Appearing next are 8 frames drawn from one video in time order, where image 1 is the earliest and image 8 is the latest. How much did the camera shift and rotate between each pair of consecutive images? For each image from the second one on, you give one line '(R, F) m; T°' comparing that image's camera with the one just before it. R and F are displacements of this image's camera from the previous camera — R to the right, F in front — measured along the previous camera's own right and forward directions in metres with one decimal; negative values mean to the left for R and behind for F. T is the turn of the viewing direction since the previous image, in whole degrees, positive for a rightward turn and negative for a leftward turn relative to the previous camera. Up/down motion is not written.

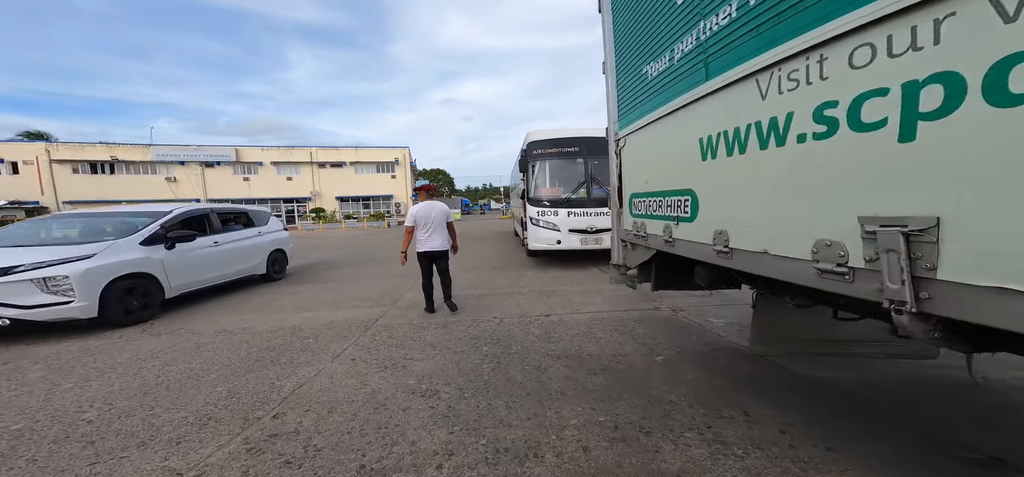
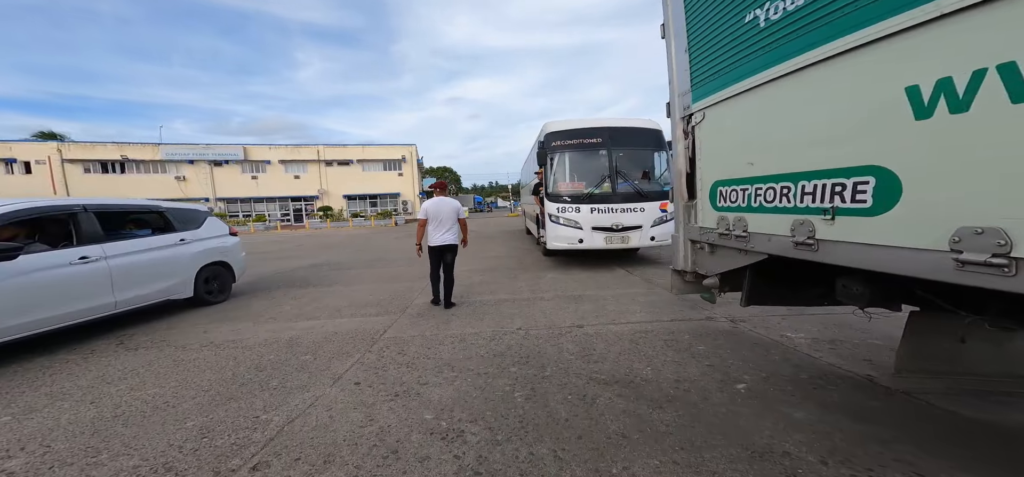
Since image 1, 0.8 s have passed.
(-0.2, +0.7) m; -1°
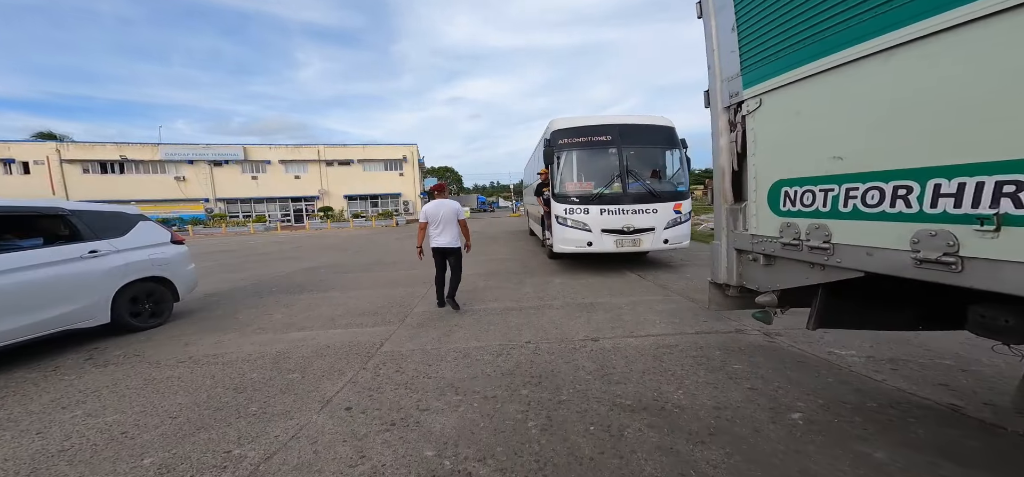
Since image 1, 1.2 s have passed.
(-0.1, +0.4) m; 0°
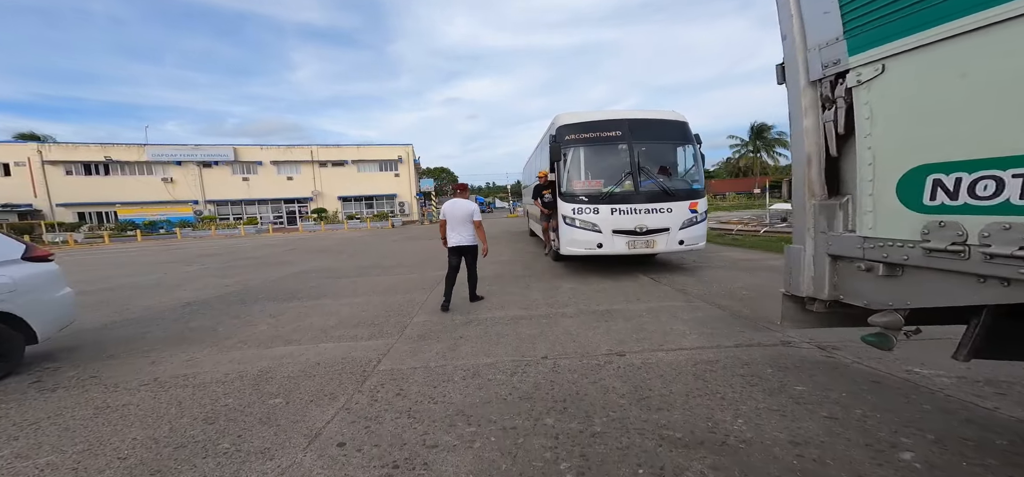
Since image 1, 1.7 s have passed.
(-0.2, +0.5) m; +1°
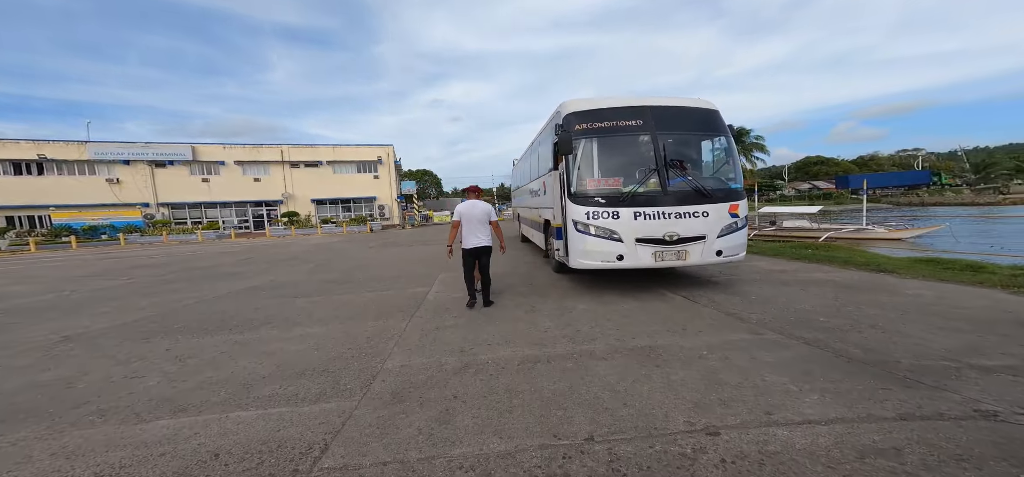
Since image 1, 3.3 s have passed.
(-0.3, +1.3) m; +3°
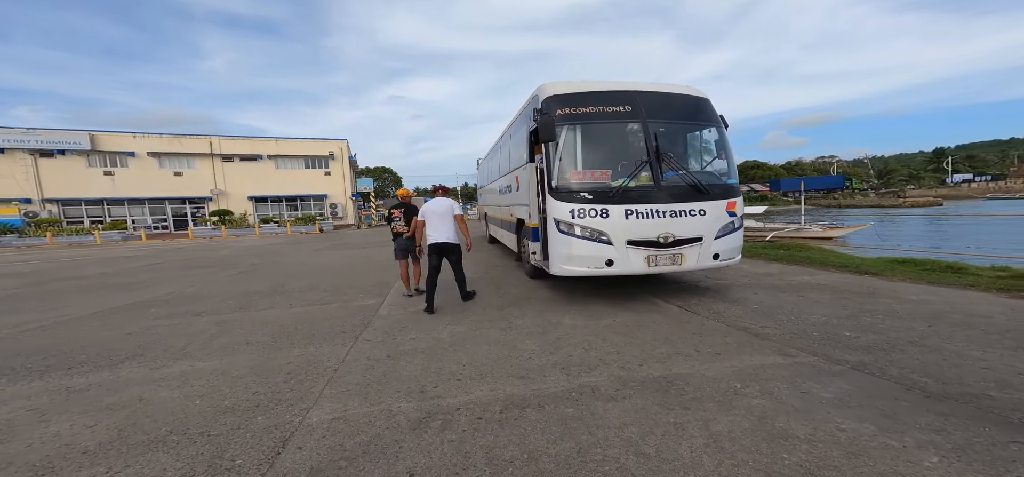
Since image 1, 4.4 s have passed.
(-0.2, +0.9) m; +7°
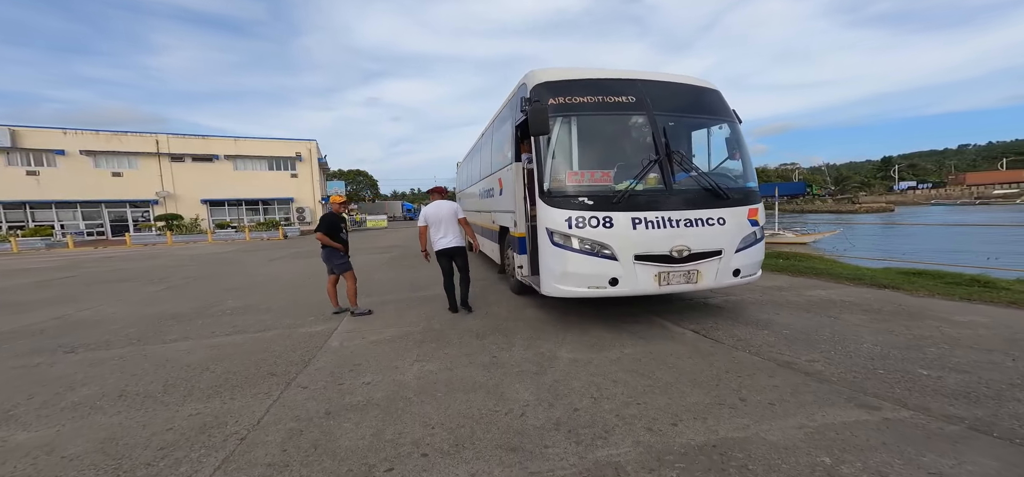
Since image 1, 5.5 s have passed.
(-0.1, +0.9) m; +4°
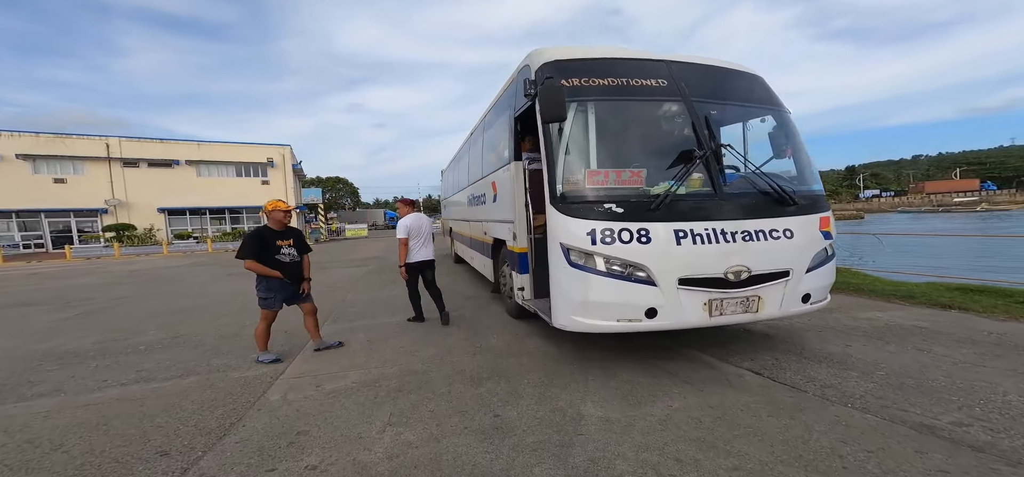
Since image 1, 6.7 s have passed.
(-0.2, +1.0) m; +3°
